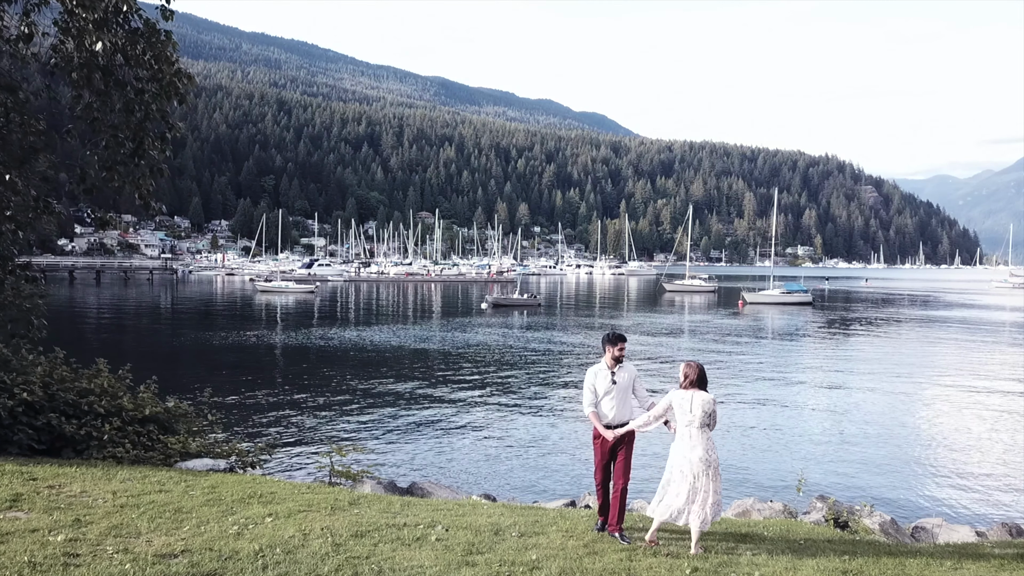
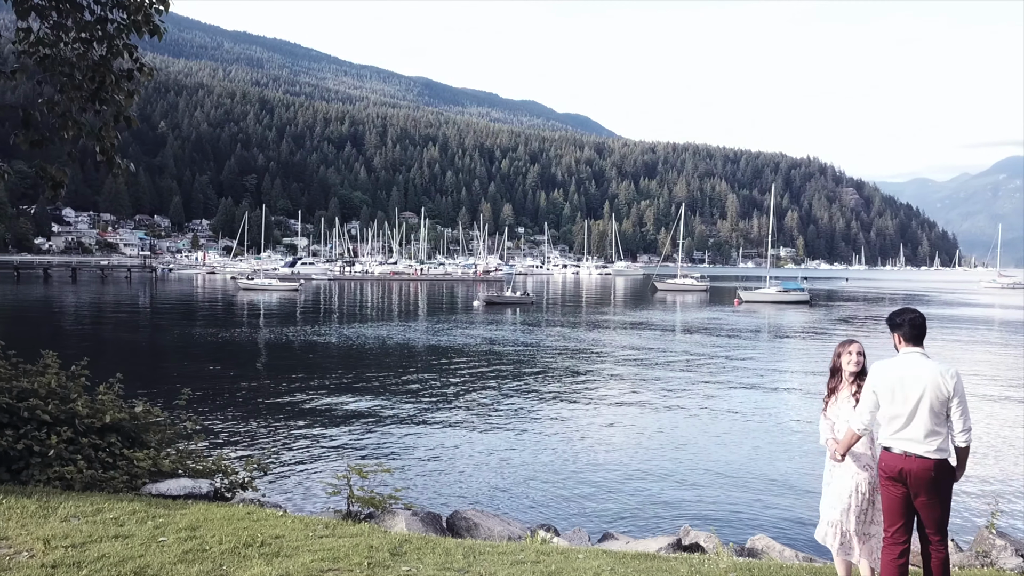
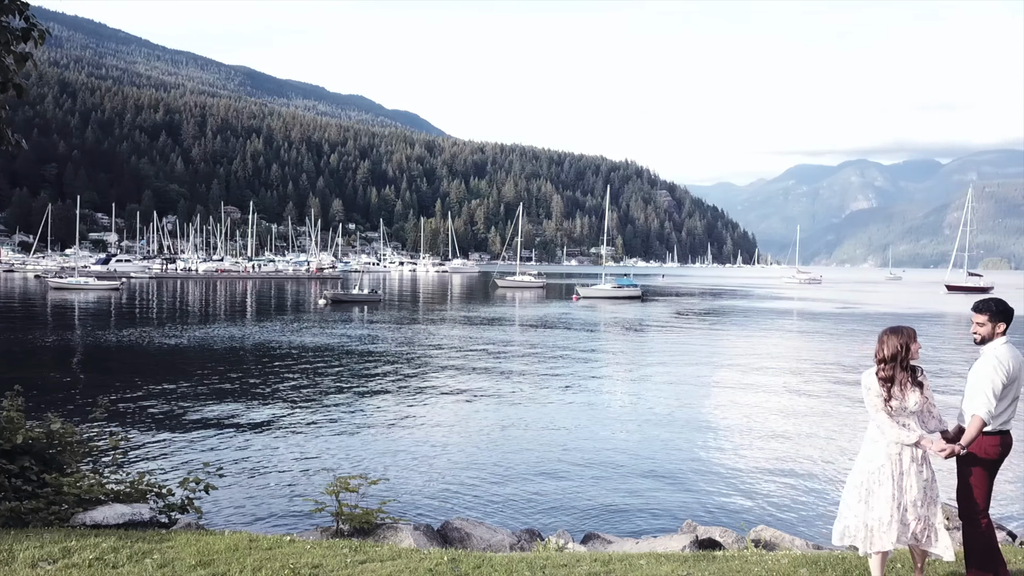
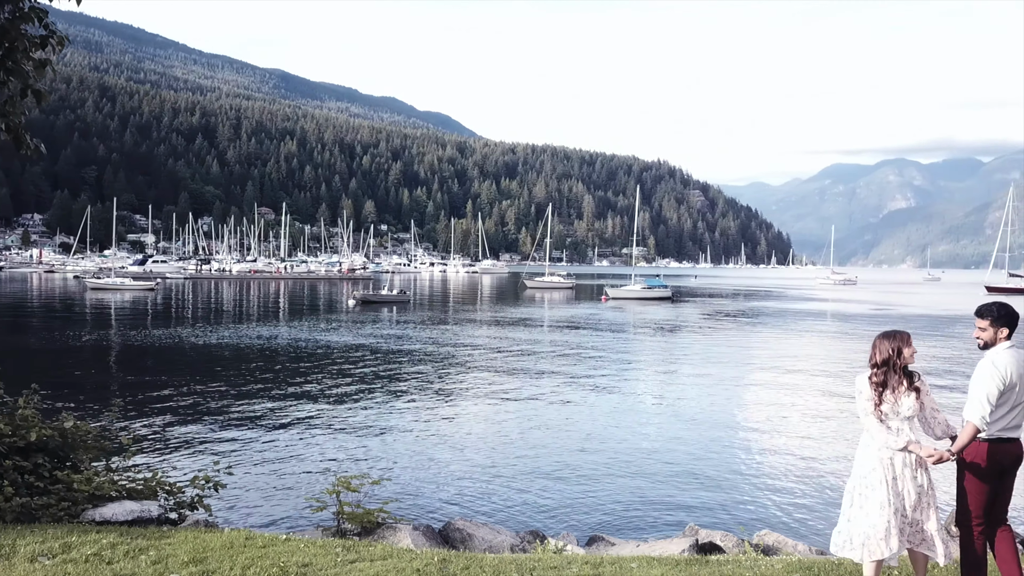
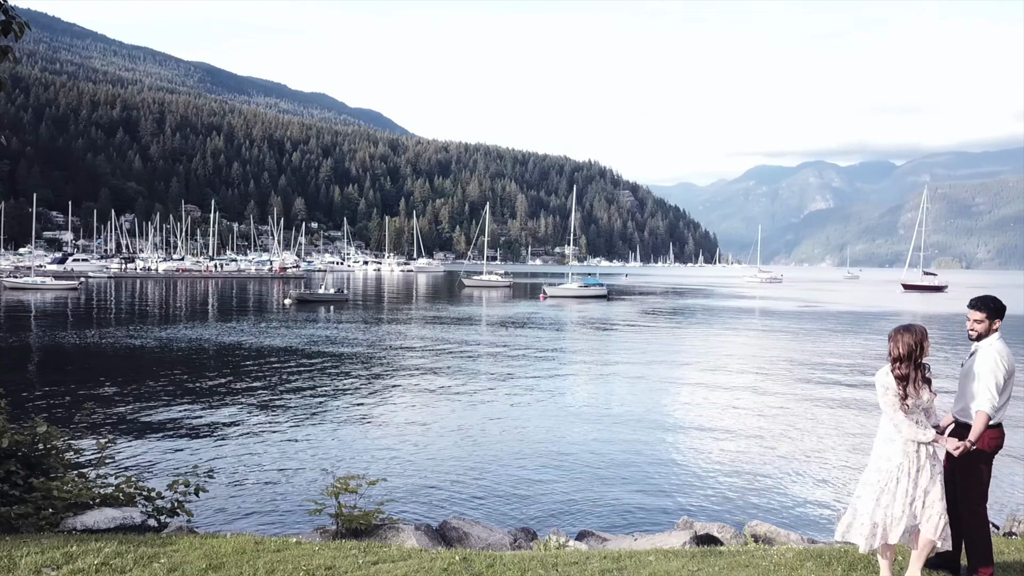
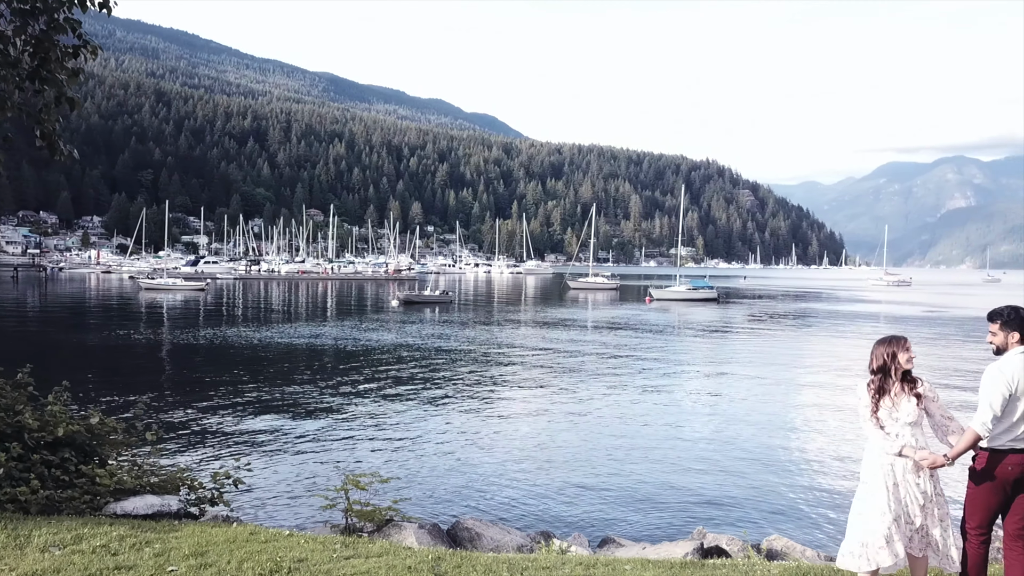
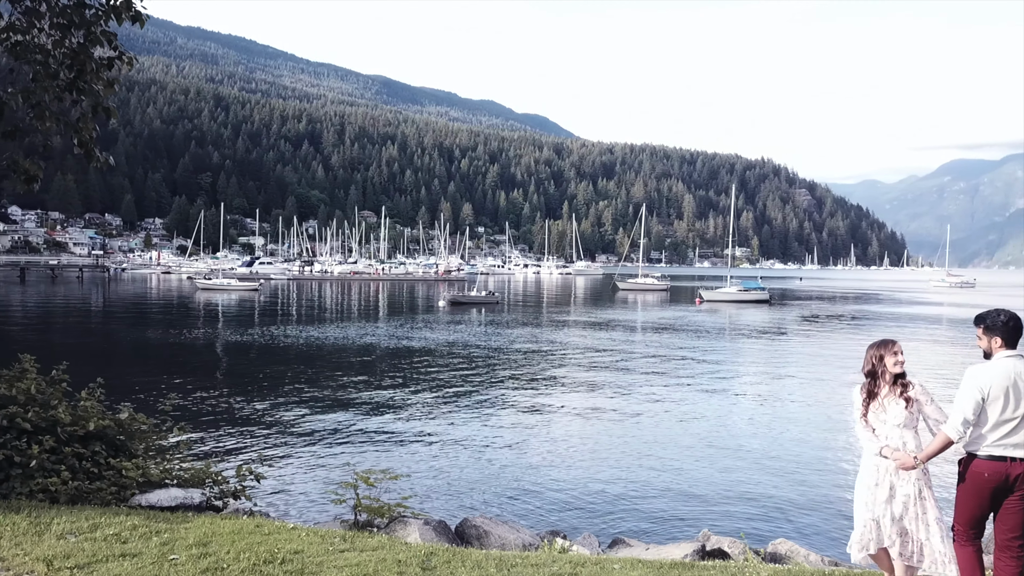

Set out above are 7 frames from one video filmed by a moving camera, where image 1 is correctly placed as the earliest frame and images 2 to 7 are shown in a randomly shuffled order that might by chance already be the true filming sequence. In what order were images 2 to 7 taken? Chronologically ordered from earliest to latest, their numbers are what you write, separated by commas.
2, 7, 6, 4, 3, 5
